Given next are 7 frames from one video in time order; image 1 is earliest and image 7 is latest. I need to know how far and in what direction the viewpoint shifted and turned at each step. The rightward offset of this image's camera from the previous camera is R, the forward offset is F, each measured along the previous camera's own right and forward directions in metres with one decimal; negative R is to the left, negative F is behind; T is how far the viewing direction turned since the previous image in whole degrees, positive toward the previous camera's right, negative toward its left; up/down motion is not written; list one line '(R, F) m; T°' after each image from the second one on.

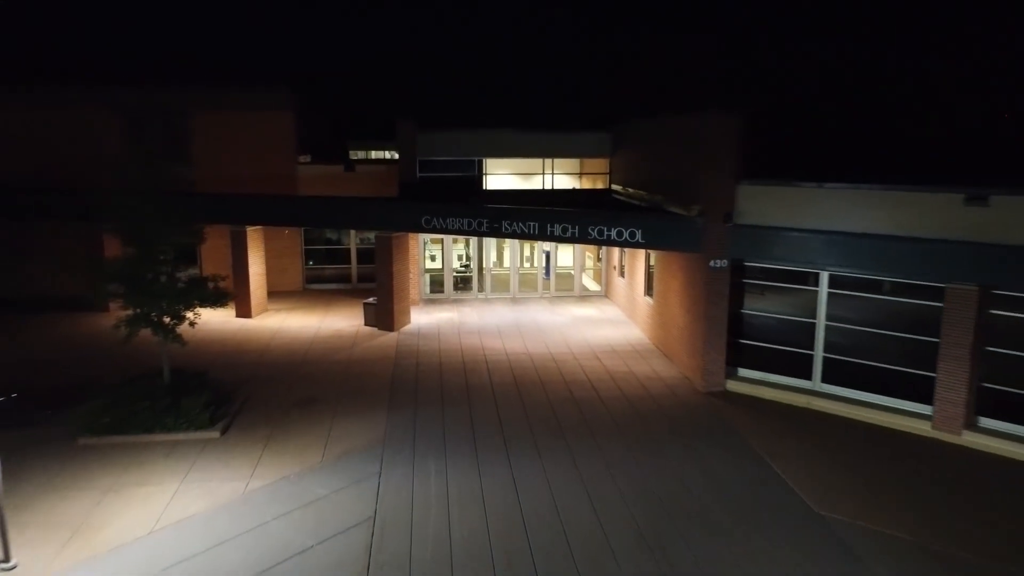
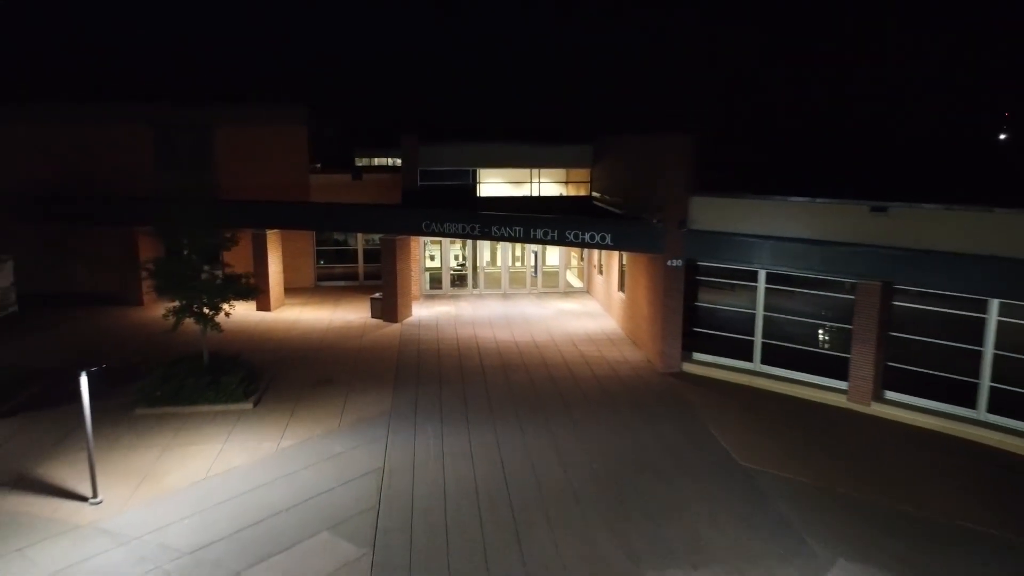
(+0.2, -2.0) m; 0°
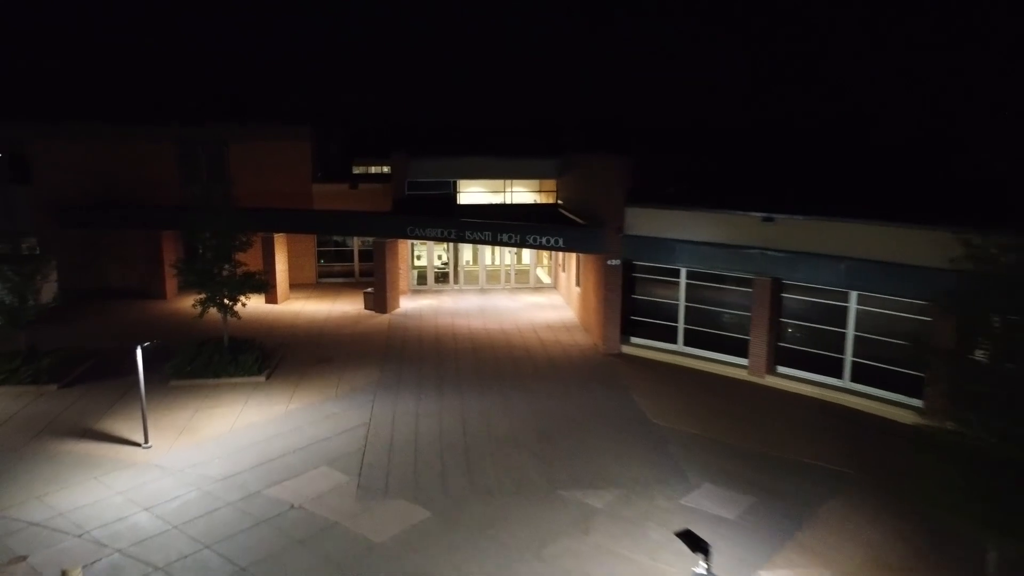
(+0.7, -2.9) m; 0°
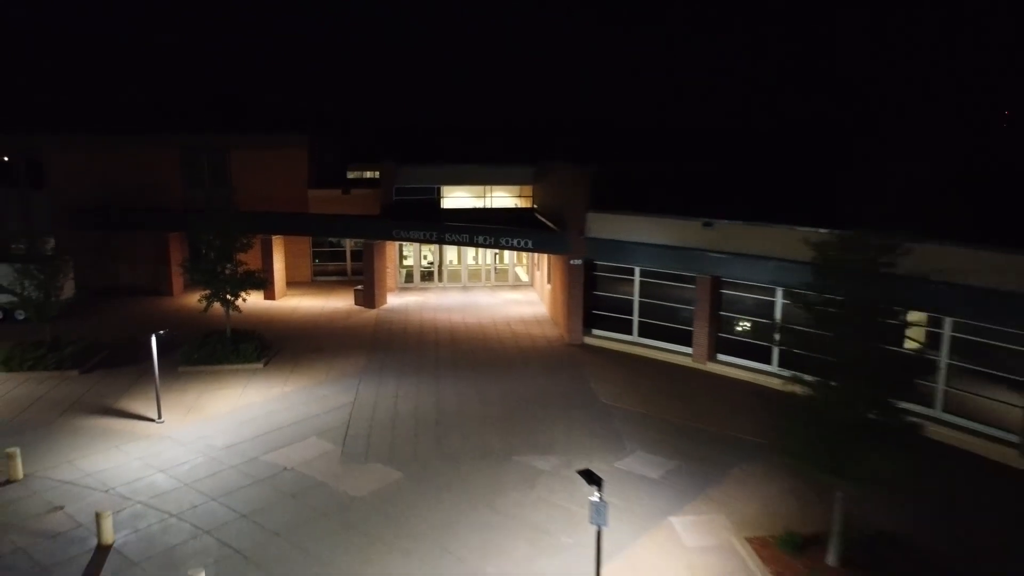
(+0.7, -1.9) m; 0°
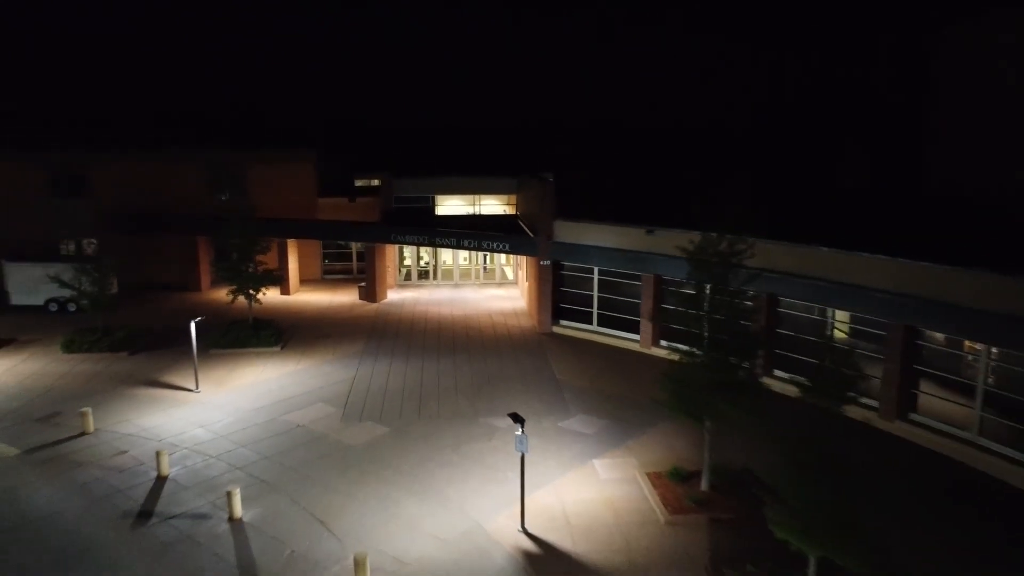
(+0.9, -3.2) m; -1°
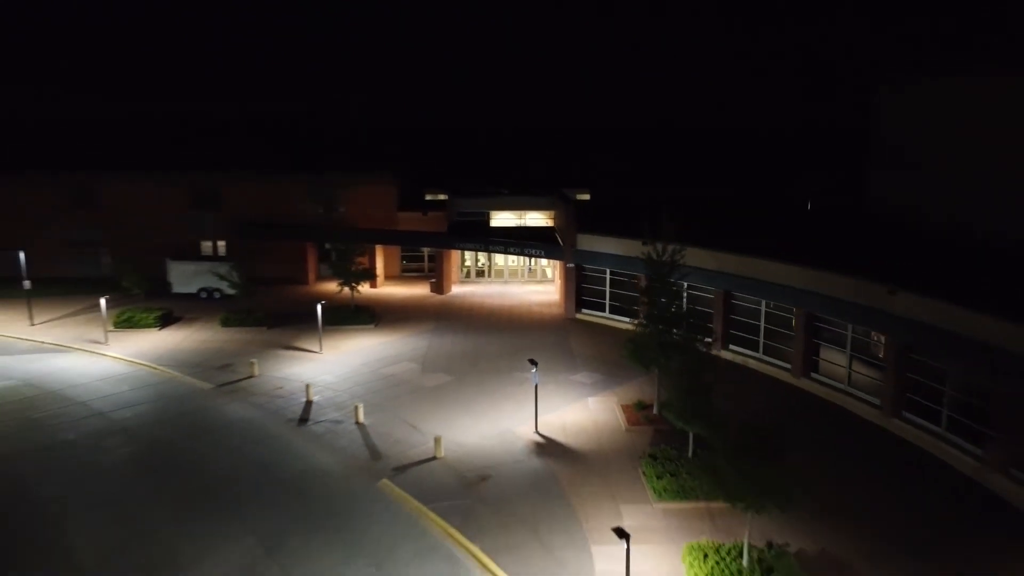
(+1.0, -7.2) m; -4°
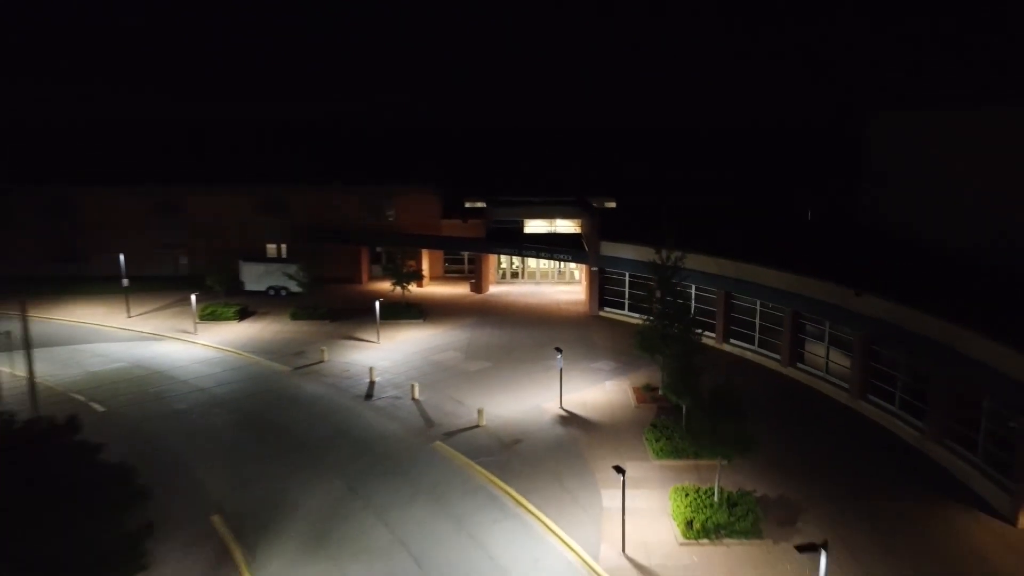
(+0.1, -4.0) m; -2°
